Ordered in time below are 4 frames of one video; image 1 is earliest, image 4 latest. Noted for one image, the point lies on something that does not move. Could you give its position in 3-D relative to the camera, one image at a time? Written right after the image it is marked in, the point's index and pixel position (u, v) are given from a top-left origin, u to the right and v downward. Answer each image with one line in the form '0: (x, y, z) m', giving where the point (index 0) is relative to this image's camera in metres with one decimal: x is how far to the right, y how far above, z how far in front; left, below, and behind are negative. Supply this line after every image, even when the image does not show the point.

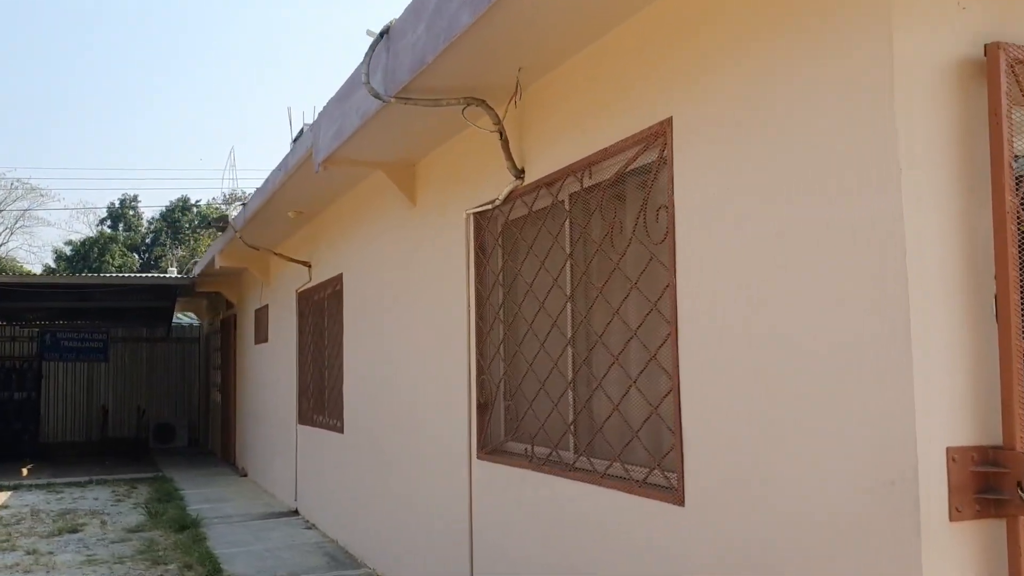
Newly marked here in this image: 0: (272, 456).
0: (-2.3, -1.6, +9.4) m
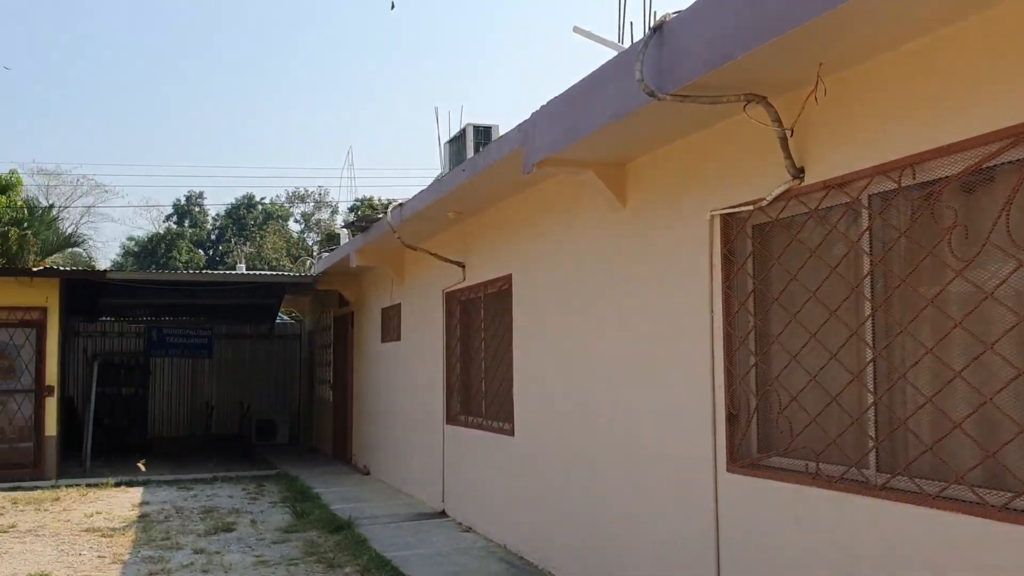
0: (-1.0, -1.6, +9.4) m
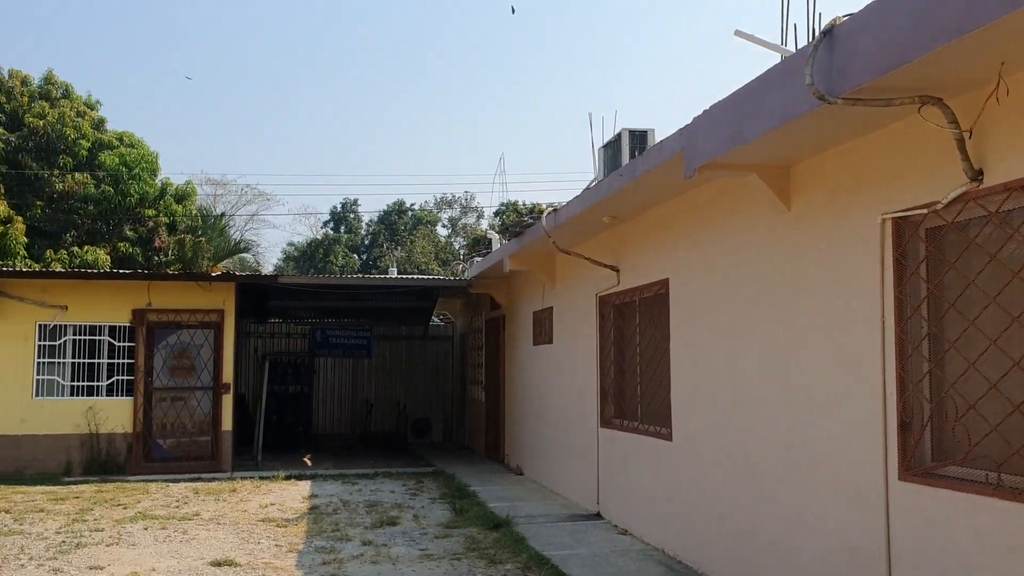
0: (+0.5, -1.6, +9.5) m
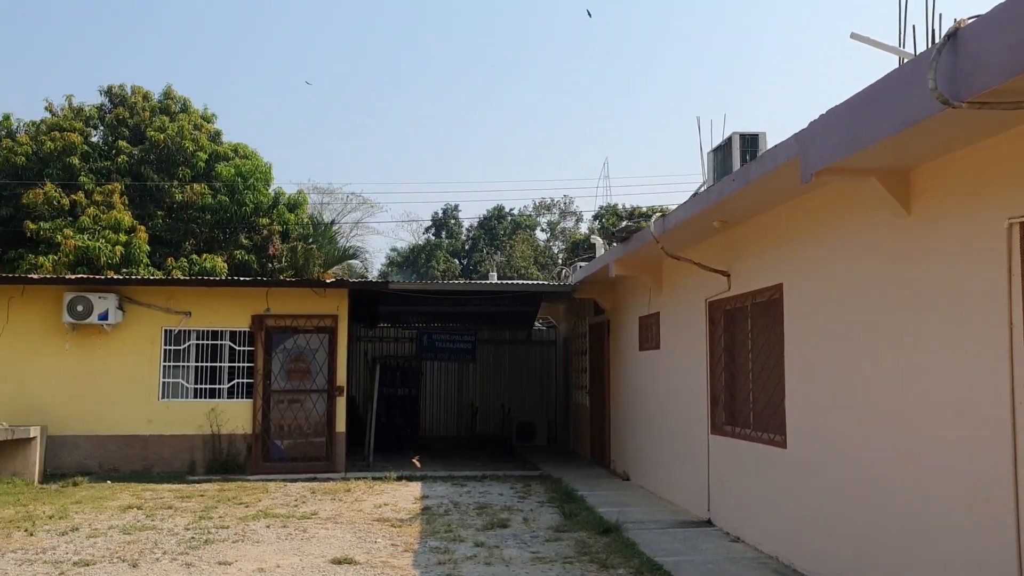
0: (+1.5, -1.7, +9.5) m
